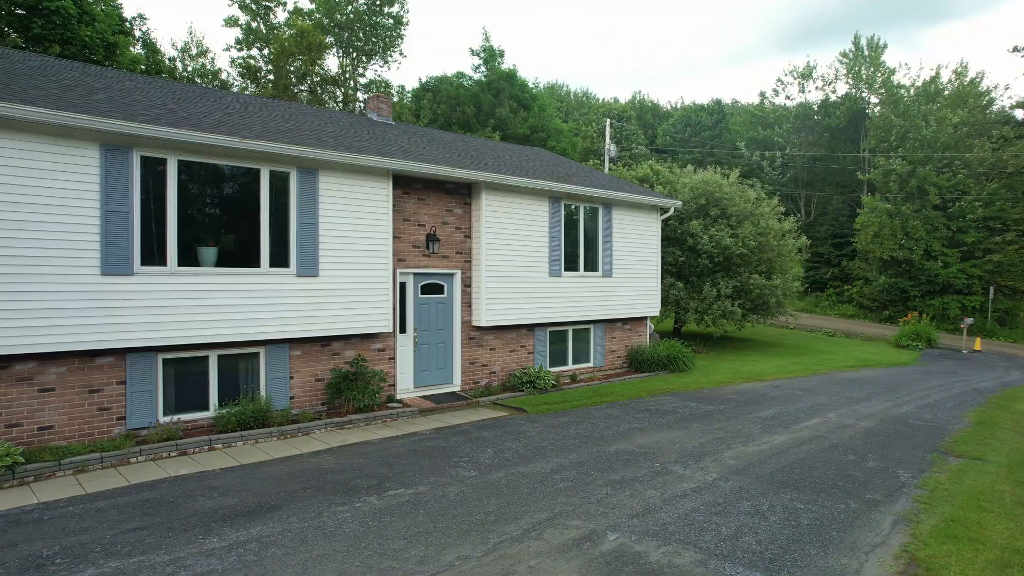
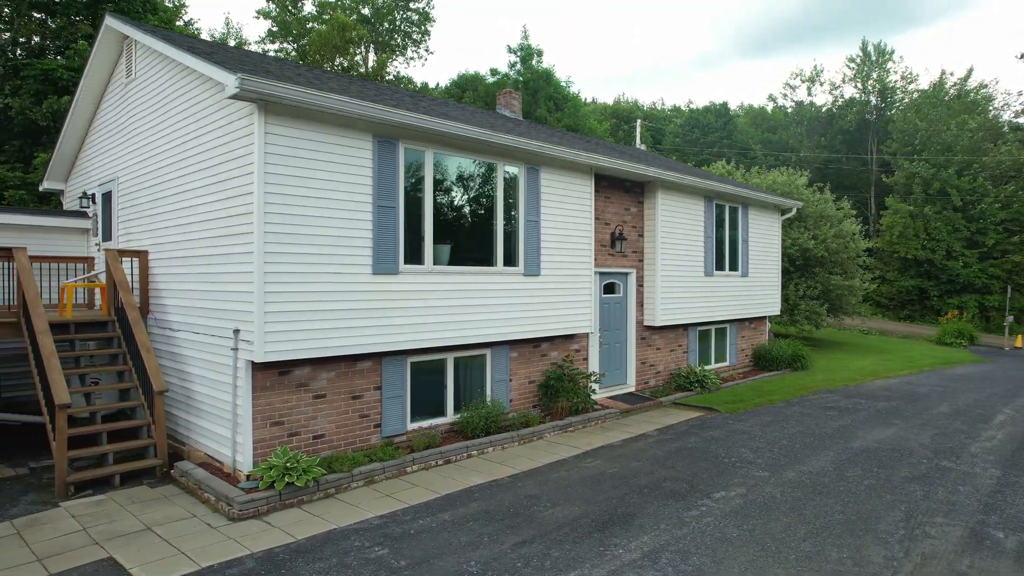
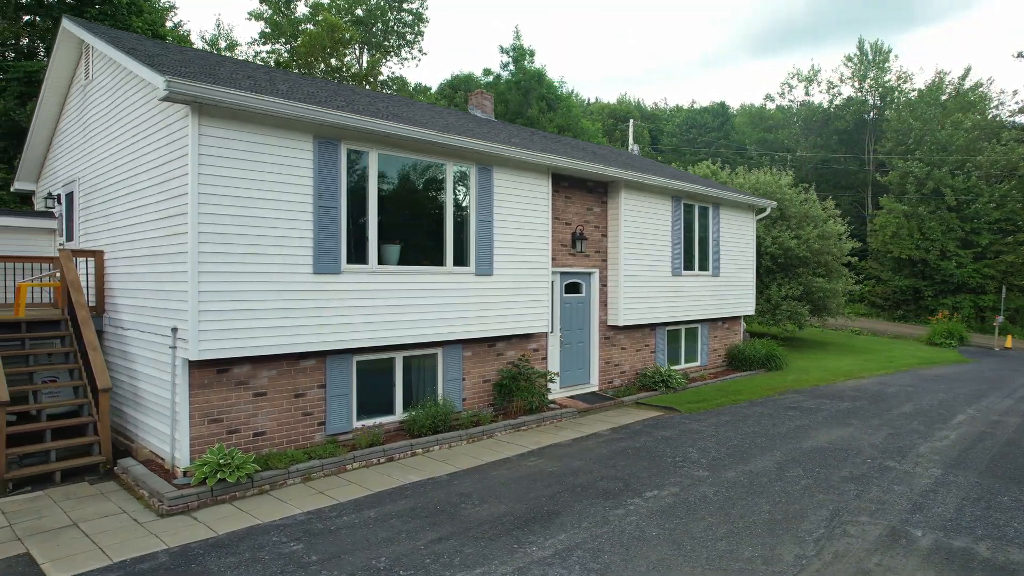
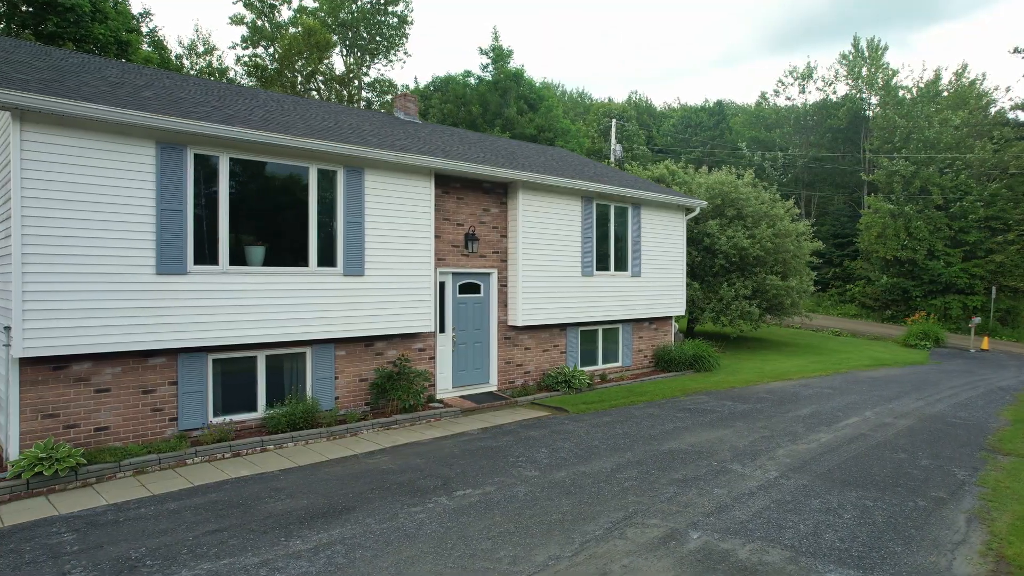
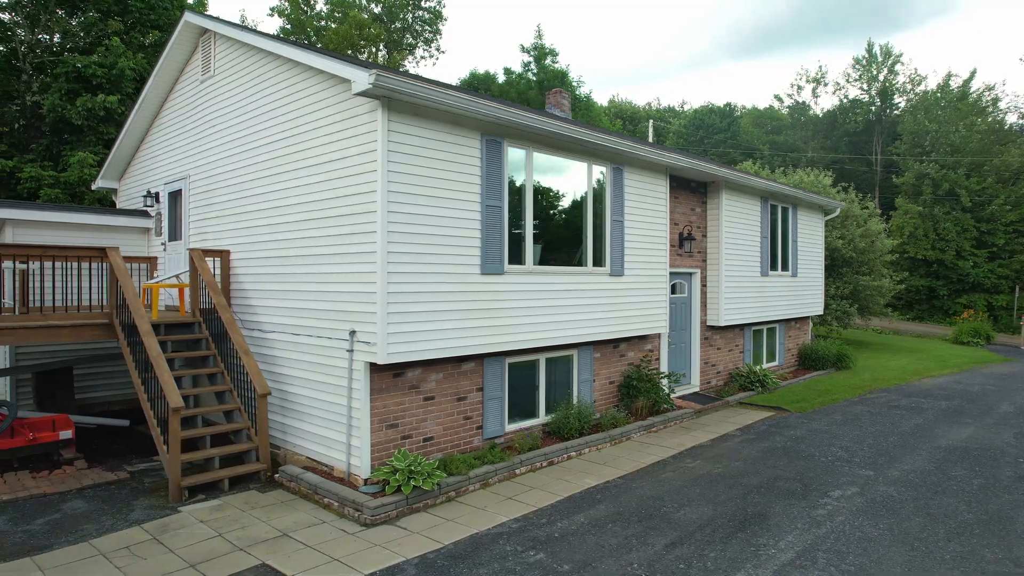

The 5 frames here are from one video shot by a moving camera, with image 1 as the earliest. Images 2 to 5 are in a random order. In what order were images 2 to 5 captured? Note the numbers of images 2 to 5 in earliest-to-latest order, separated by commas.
4, 3, 2, 5
